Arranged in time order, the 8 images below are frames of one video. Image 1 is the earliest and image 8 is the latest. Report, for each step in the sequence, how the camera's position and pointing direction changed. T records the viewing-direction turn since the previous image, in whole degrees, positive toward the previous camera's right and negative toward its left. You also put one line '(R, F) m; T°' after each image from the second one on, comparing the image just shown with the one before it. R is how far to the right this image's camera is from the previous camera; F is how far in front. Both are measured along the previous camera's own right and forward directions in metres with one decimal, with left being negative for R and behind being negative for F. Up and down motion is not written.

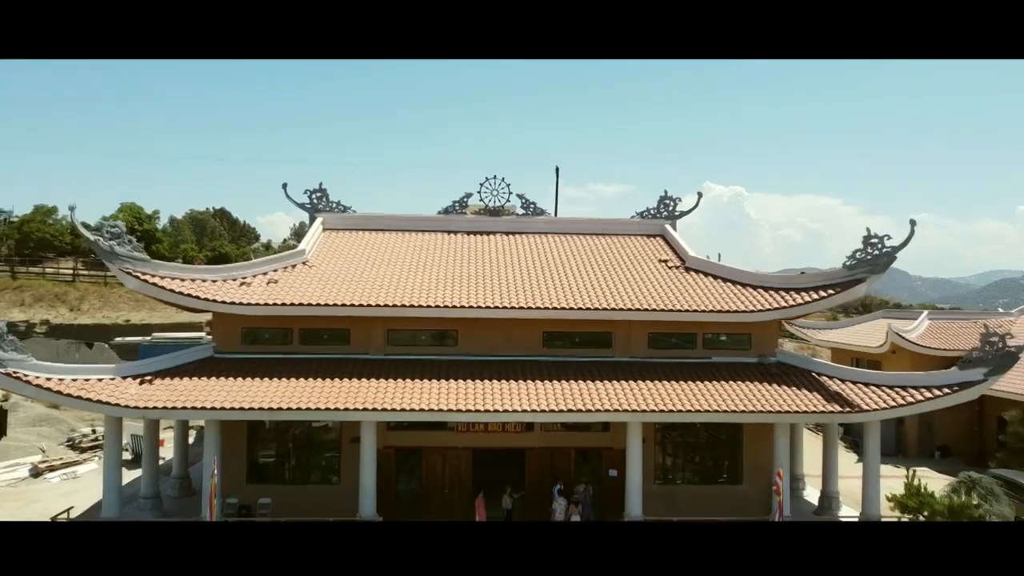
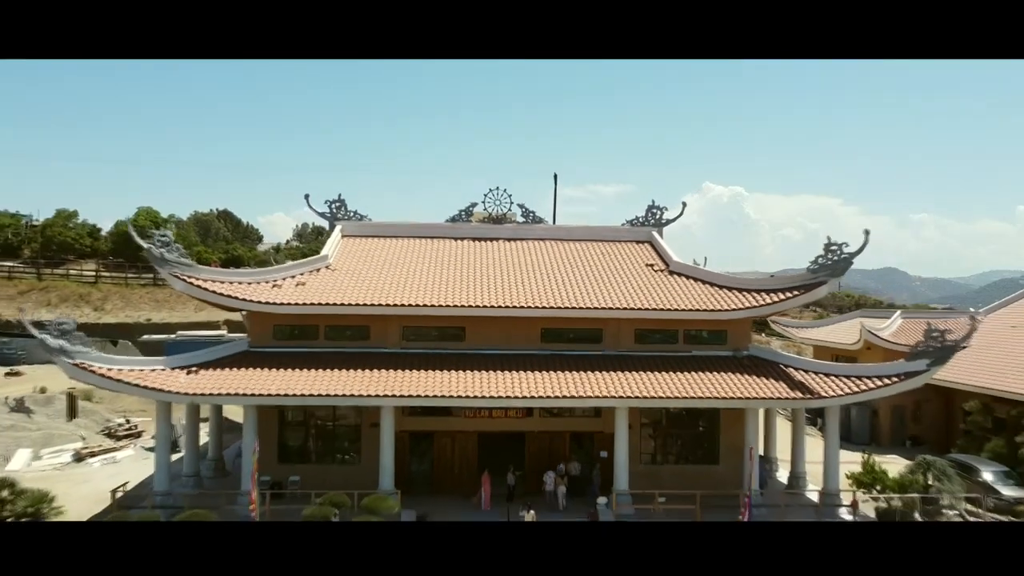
(0.0, -0.9) m; 0°
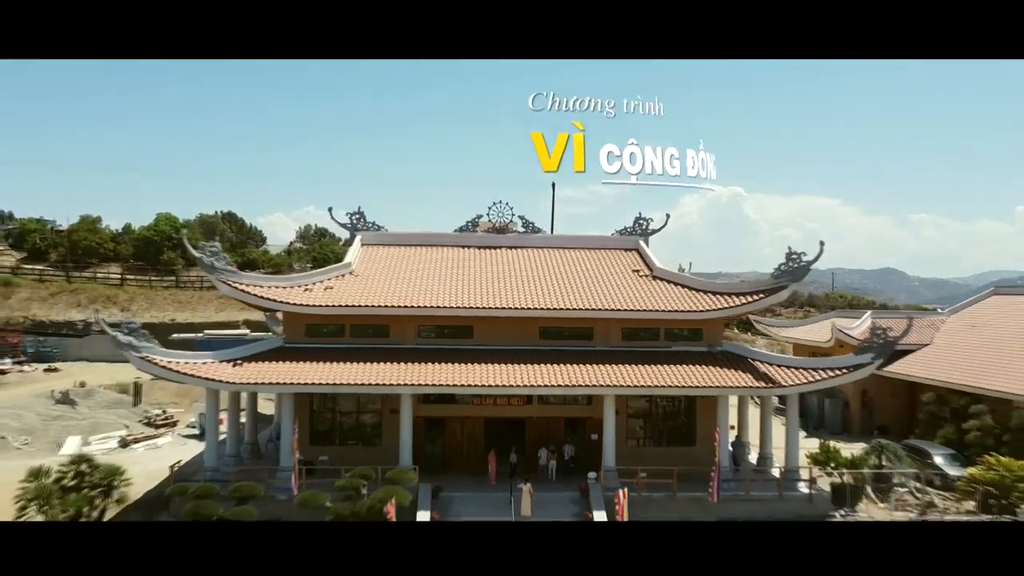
(-0.1, -1.2) m; 0°
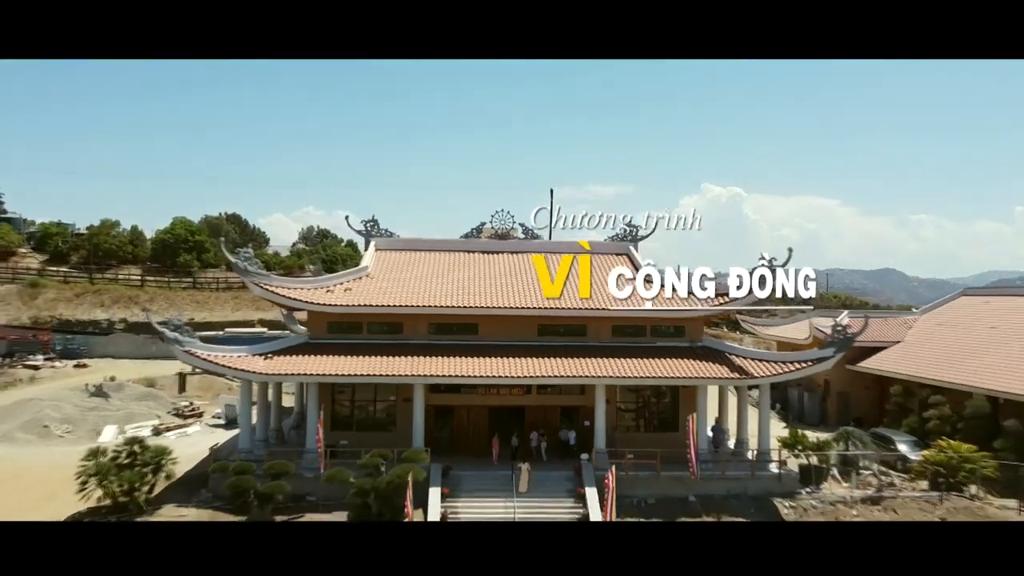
(0.0, -1.1) m; 0°
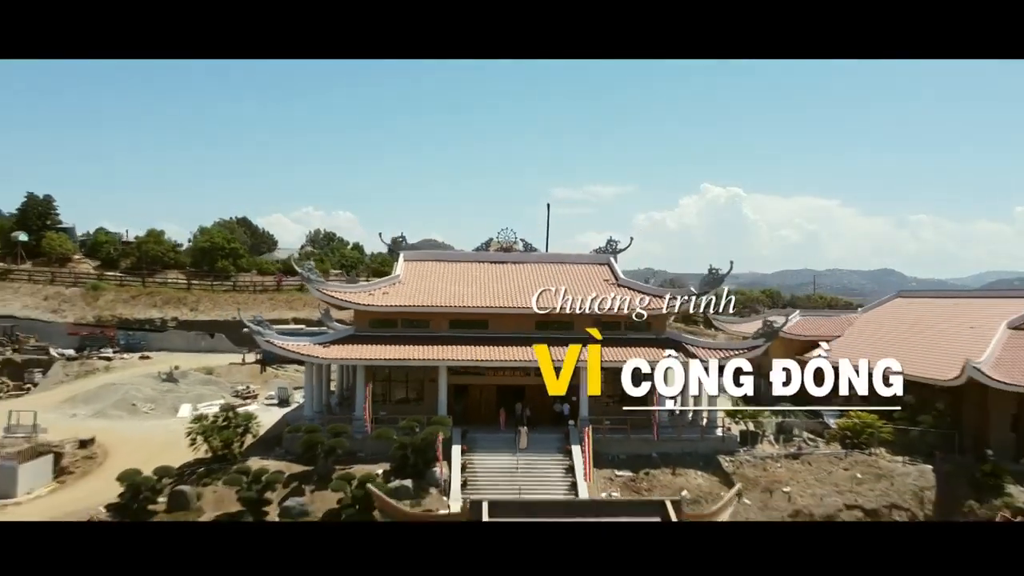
(-0.1, -2.8) m; 0°
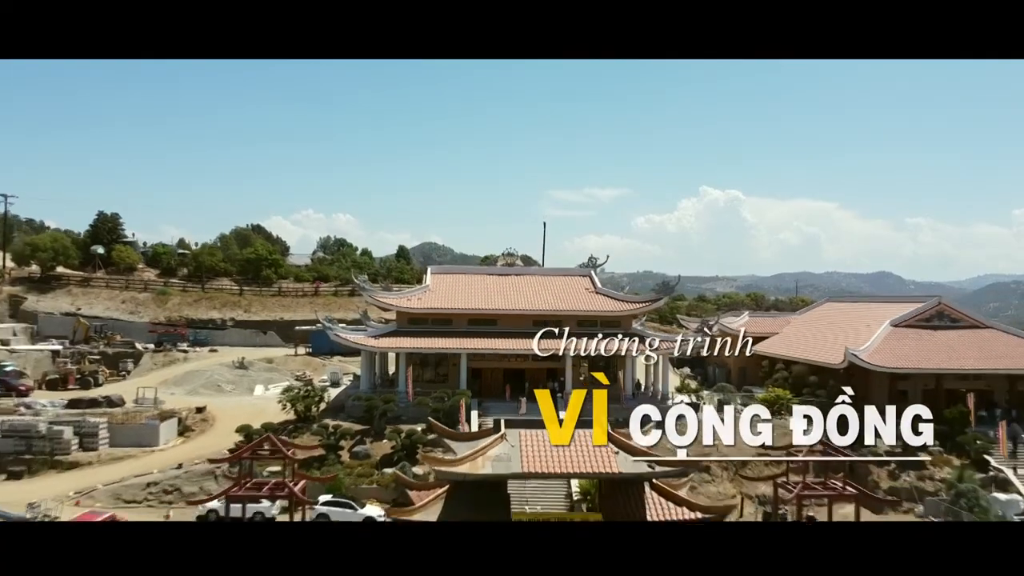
(-0.1, -4.3) m; 0°
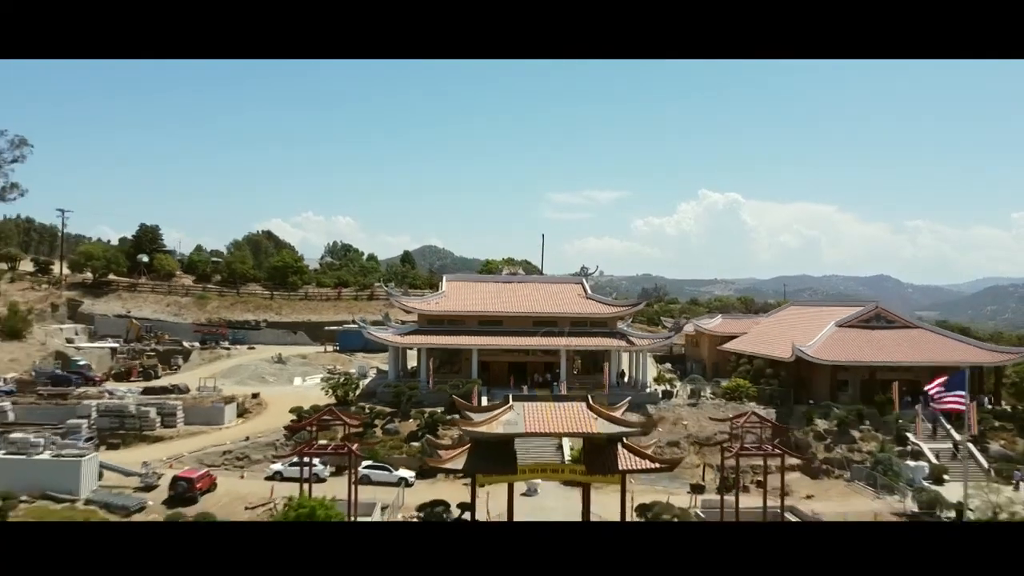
(-0.2, -3.2) m; 0°
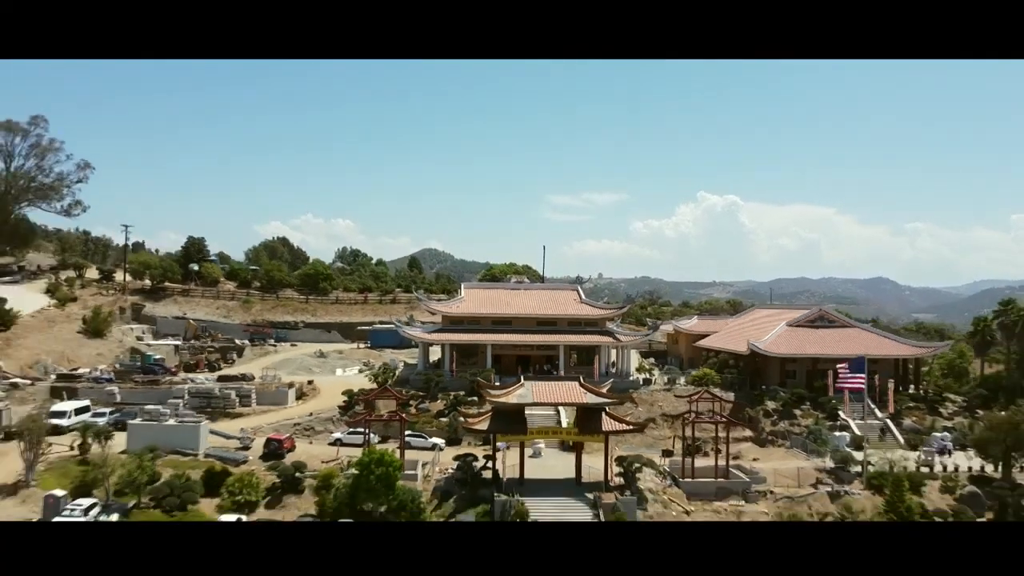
(-0.5, -4.4) m; 0°
